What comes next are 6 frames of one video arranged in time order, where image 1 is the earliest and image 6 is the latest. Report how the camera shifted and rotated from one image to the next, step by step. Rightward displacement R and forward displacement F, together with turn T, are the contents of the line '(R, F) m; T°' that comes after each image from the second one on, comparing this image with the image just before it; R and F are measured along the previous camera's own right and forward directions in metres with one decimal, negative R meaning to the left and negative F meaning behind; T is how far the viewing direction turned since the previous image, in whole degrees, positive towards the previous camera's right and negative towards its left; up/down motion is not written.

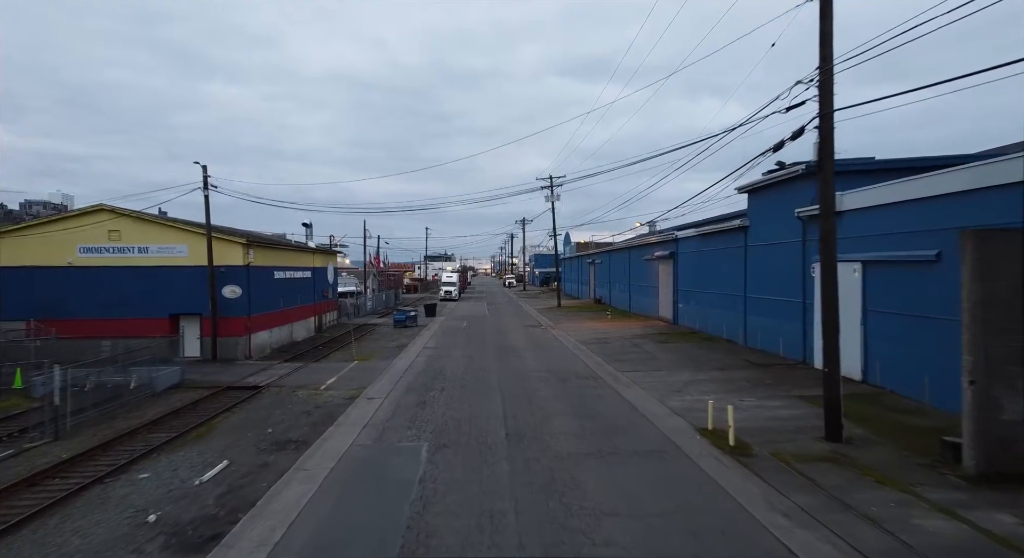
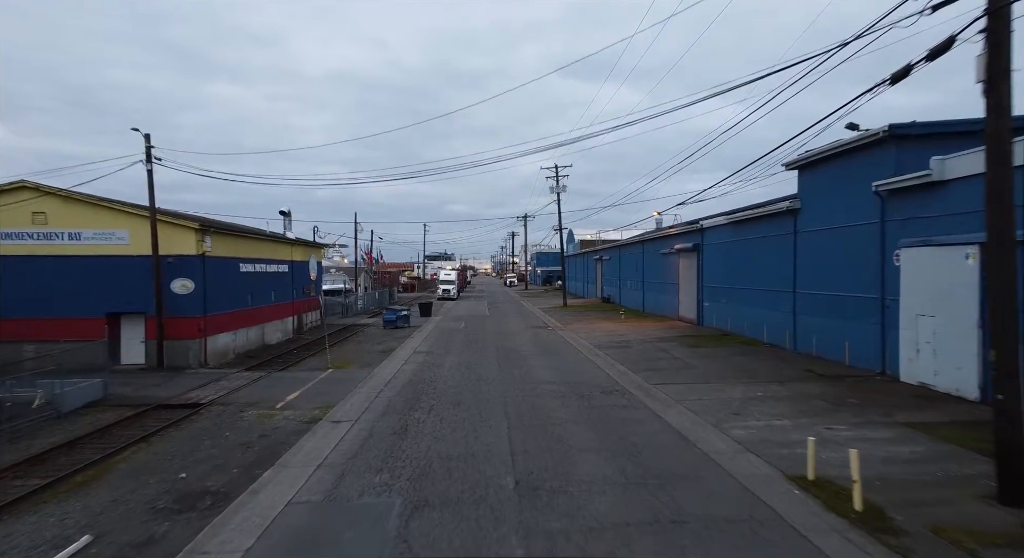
(-0.2, +3.2) m; 0°
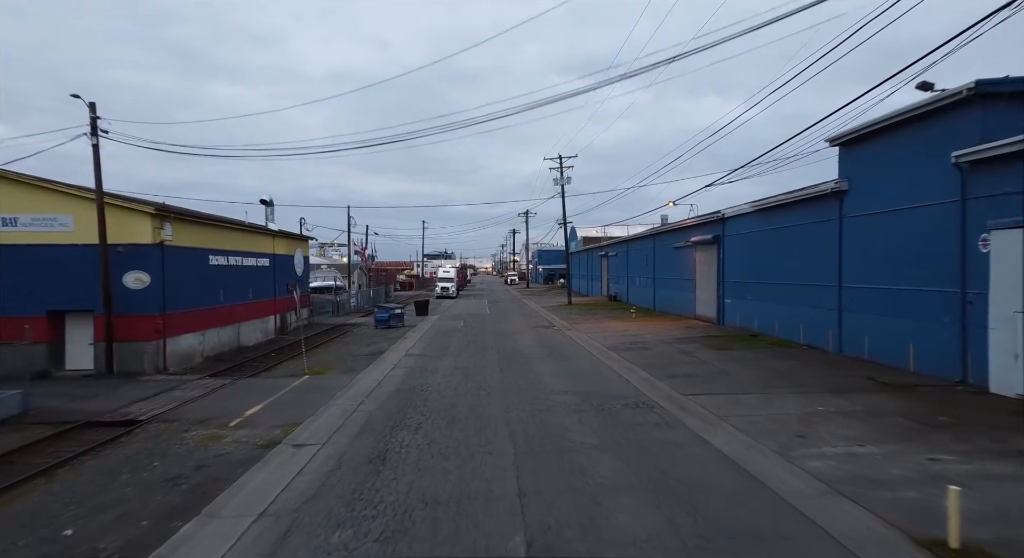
(-0.1, +2.2) m; 0°
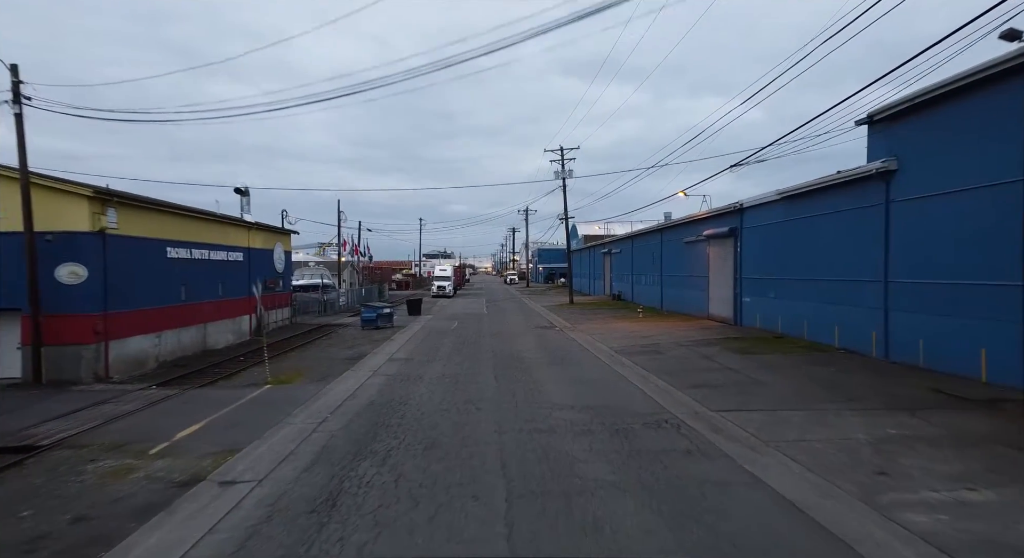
(+0.1, +2.0) m; 0°
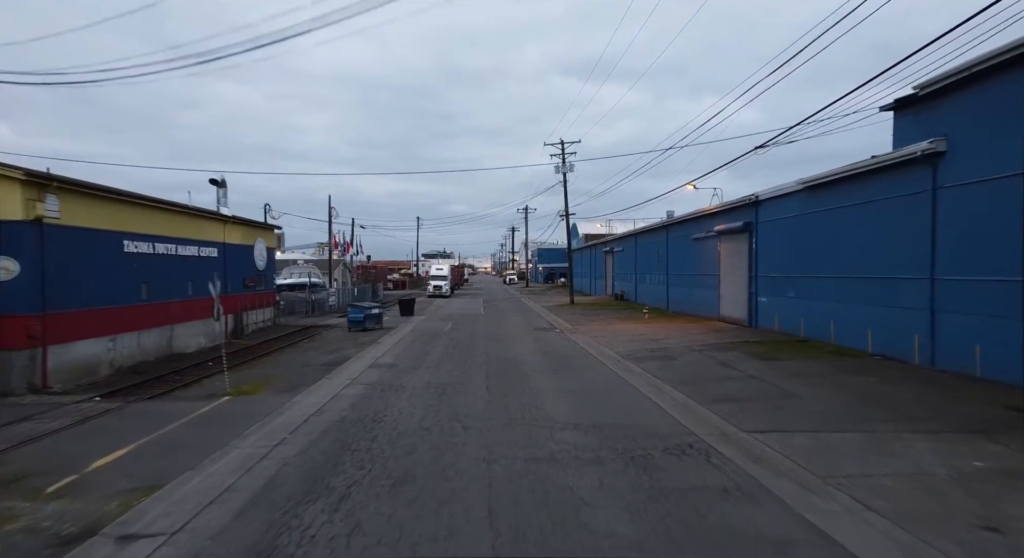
(+0.1, +1.5) m; 0°
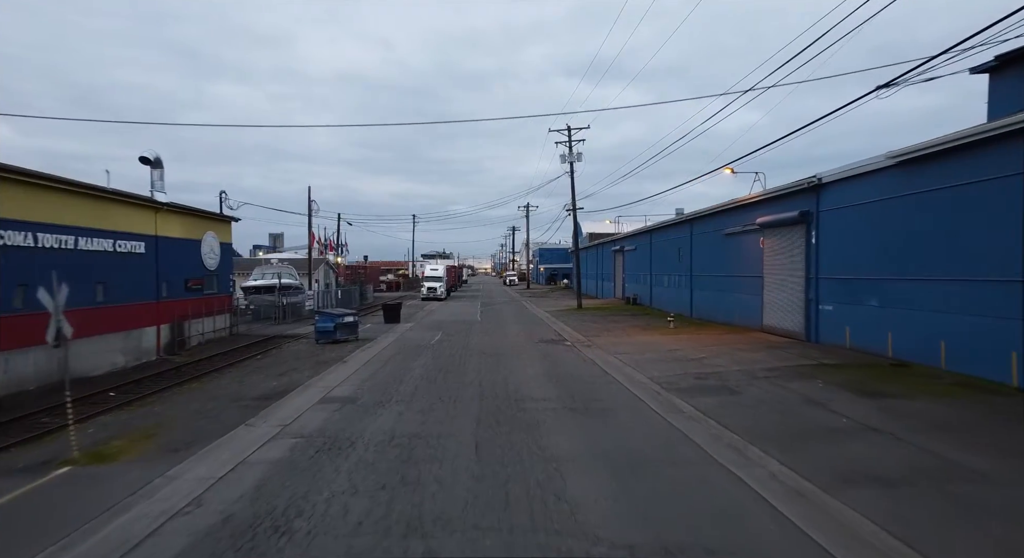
(0.0, +3.7) m; 0°
